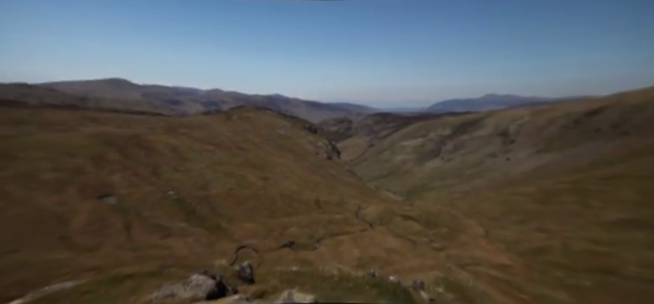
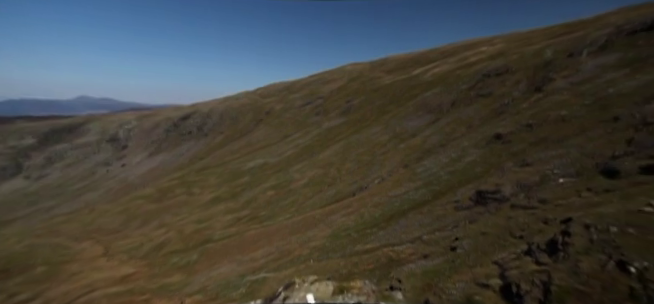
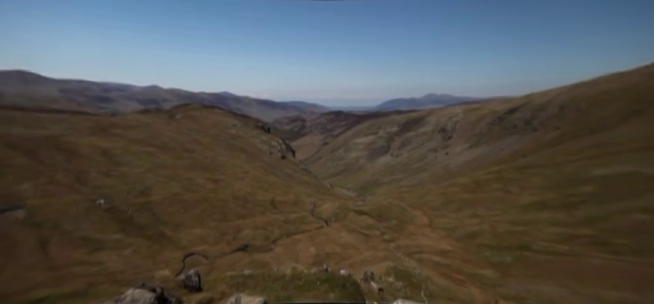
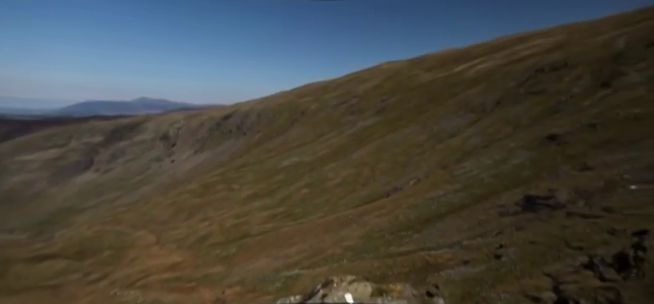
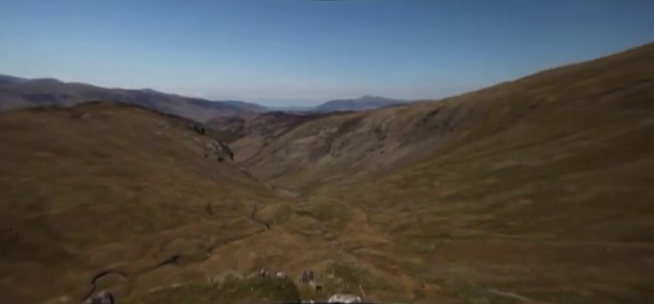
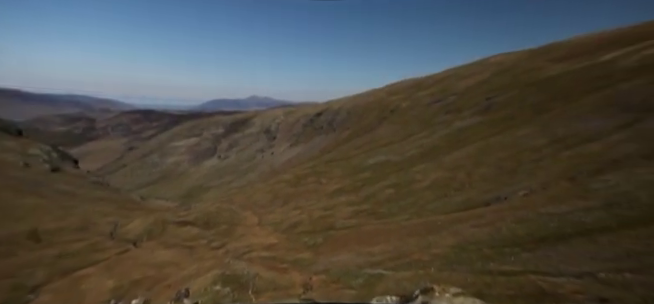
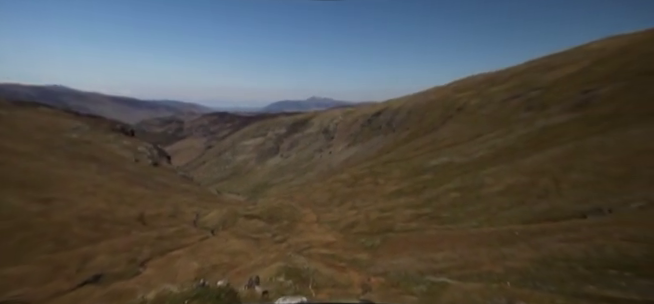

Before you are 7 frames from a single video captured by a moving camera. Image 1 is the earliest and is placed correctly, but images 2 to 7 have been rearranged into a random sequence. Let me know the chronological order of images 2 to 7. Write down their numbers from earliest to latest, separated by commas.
3, 5, 7, 6, 4, 2
